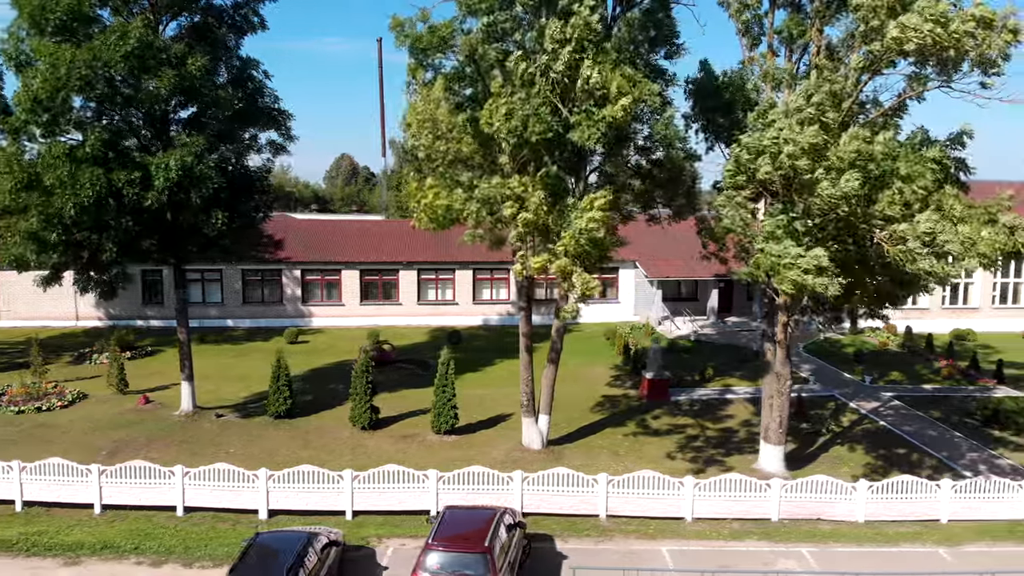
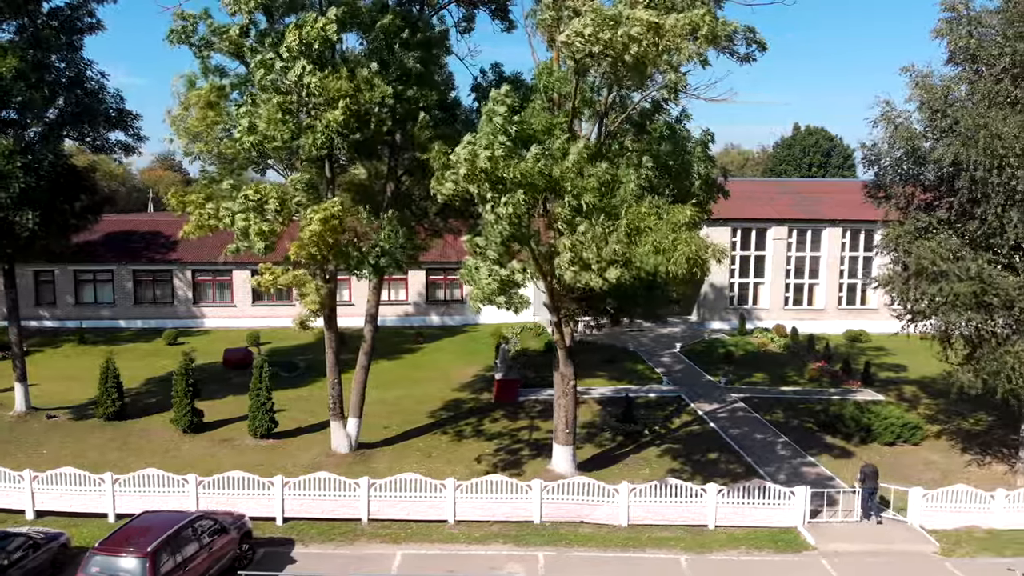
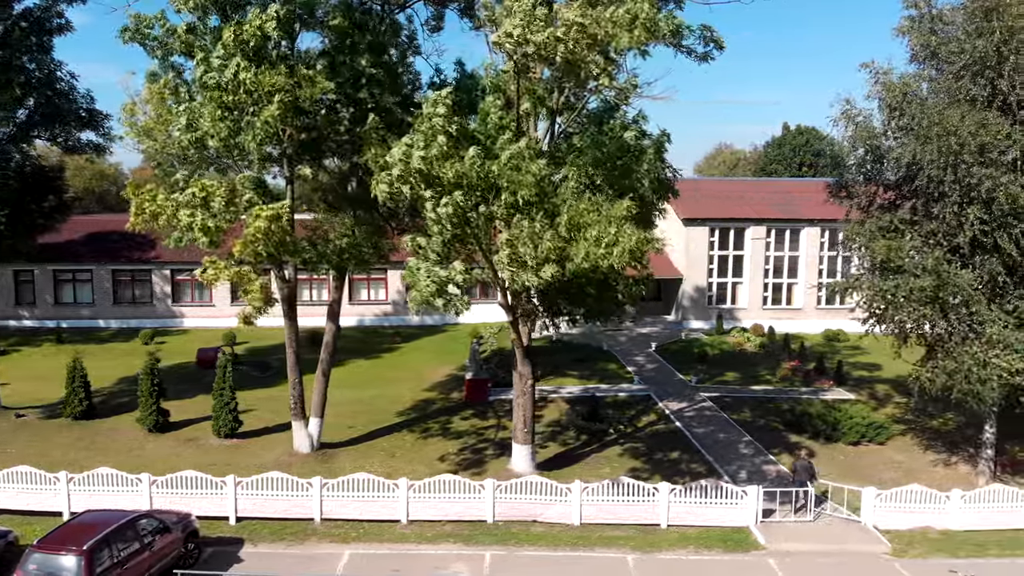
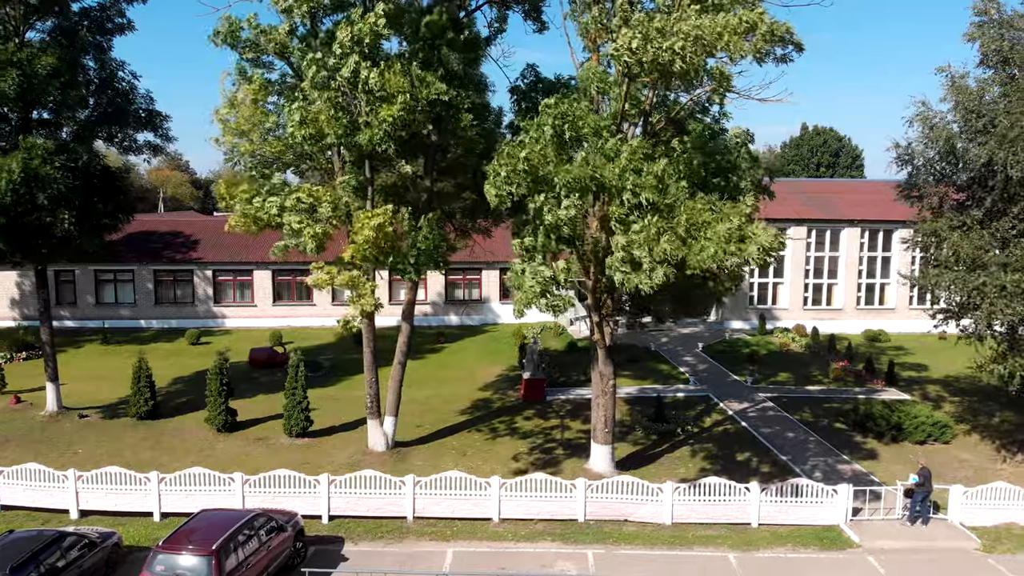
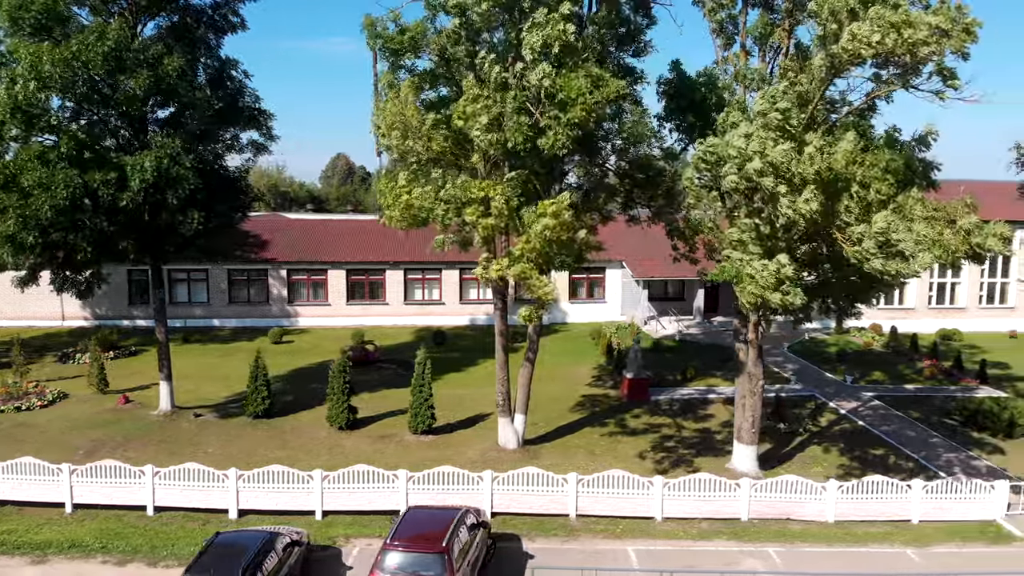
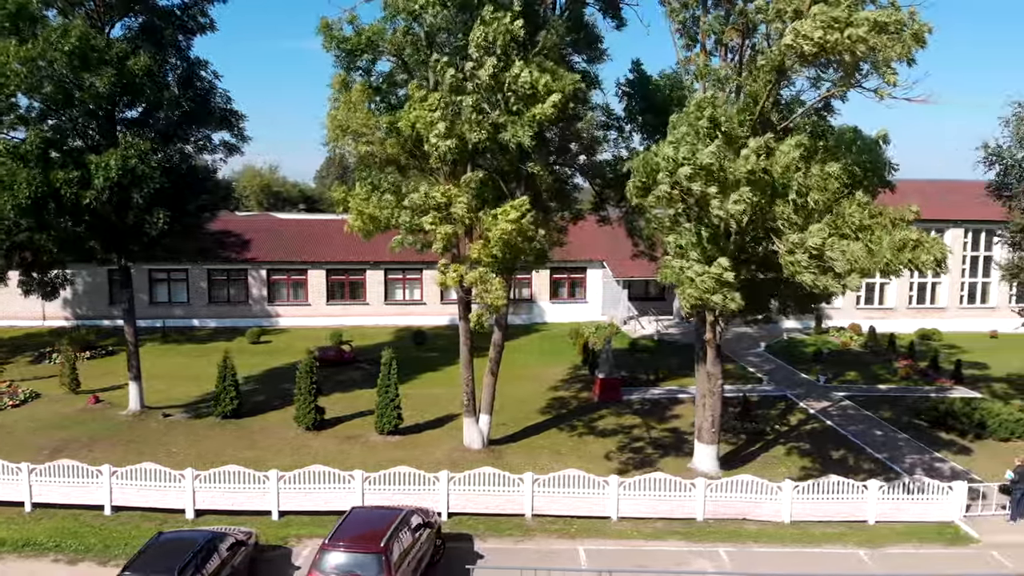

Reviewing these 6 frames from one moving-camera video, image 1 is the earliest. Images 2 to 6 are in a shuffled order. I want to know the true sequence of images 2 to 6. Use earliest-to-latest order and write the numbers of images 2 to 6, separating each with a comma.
5, 6, 4, 2, 3
